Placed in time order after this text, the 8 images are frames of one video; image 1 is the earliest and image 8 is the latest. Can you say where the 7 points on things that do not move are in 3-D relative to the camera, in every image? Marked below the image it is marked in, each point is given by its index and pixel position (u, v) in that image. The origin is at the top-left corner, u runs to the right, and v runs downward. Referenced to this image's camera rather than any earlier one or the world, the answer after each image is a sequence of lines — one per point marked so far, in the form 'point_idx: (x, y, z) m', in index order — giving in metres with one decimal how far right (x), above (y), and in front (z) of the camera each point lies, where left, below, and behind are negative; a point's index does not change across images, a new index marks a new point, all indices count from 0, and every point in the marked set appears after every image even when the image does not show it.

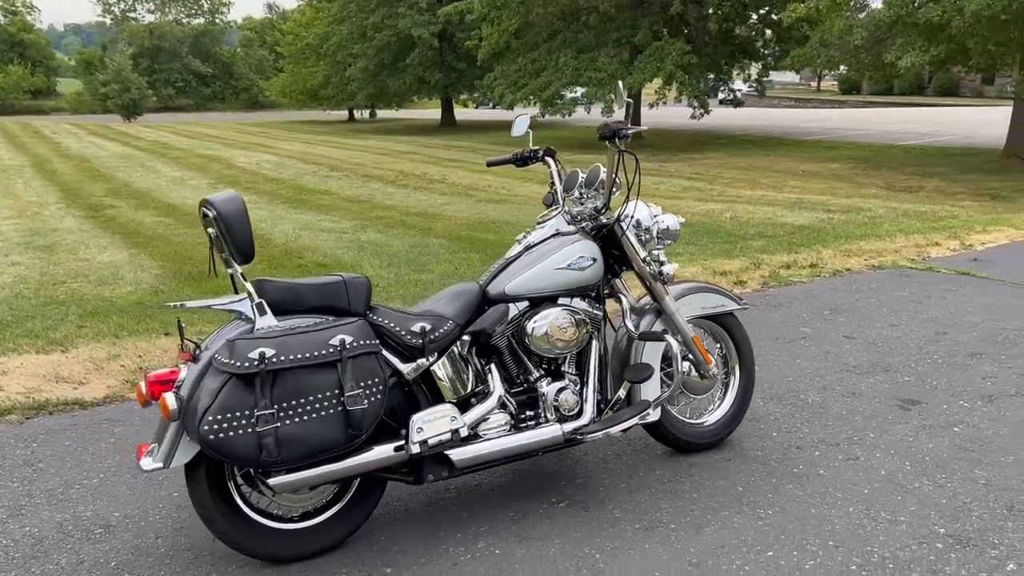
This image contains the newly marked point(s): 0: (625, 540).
0: (+0.4, -0.8, +2.9) m
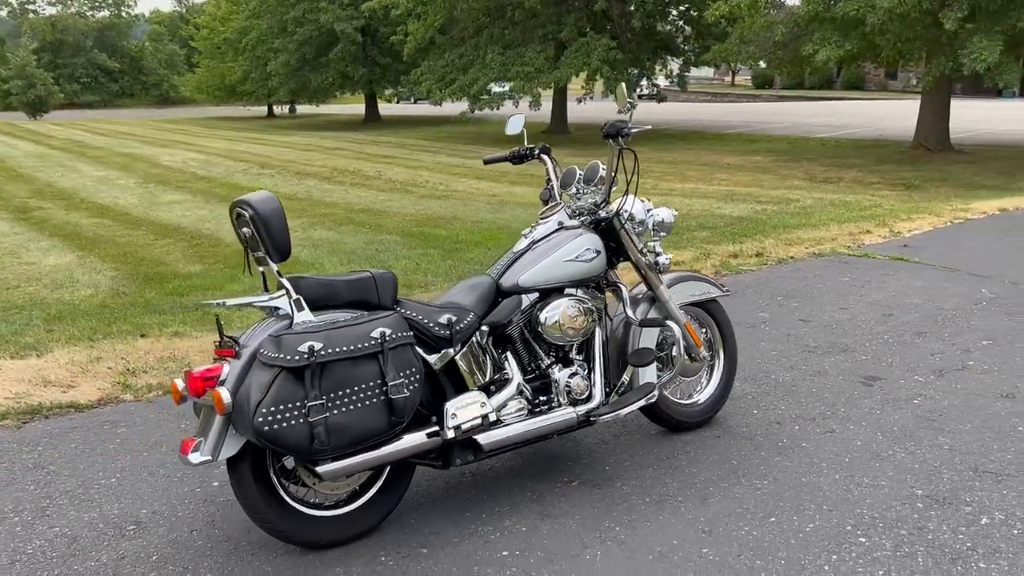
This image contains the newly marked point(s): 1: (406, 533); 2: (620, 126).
0: (+0.5, -0.8, +3.1) m
1: (-0.4, -0.8, +3.0) m
2: (+0.4, +0.6, +3.3) m
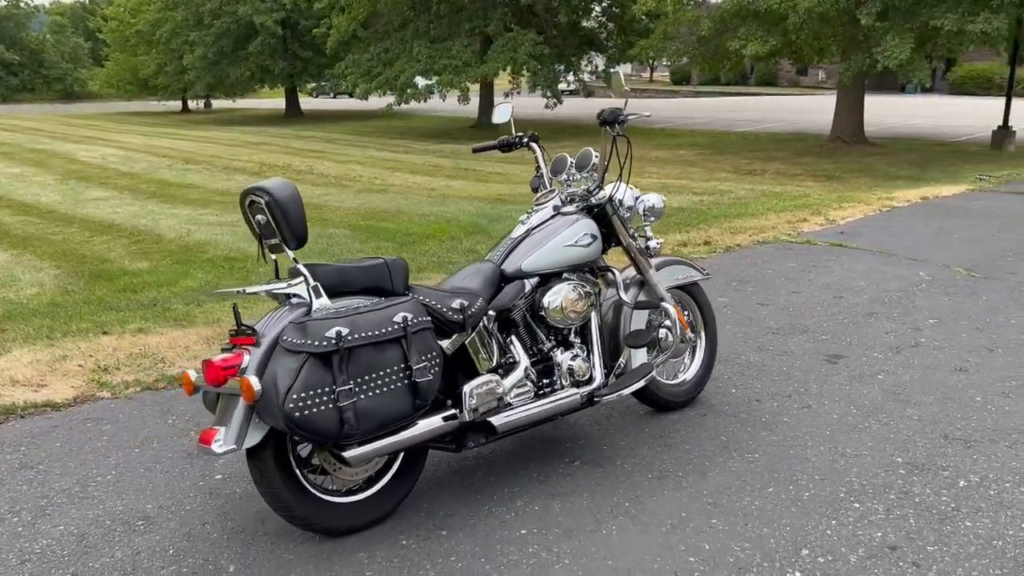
0: (+0.5, -0.7, +3.2) m
1: (-0.3, -0.8, +3.0) m
2: (+0.4, +0.7, +3.4) m
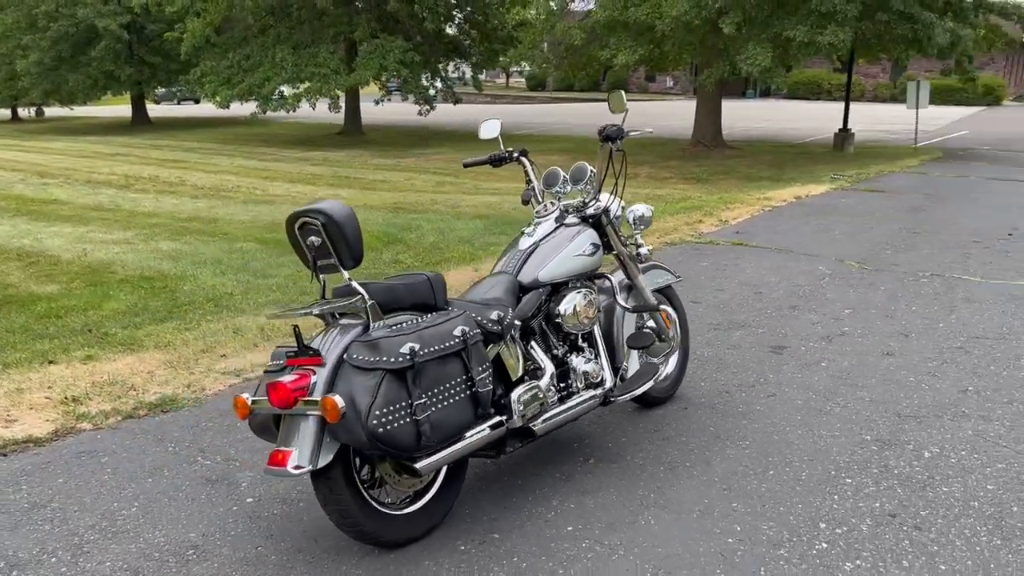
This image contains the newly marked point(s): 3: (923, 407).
0: (+0.6, -0.8, +3.4) m
1: (-0.2, -0.8, +3.1) m
2: (+0.4, +0.6, +3.6) m
3: (+2.0, -0.6, +4.3) m
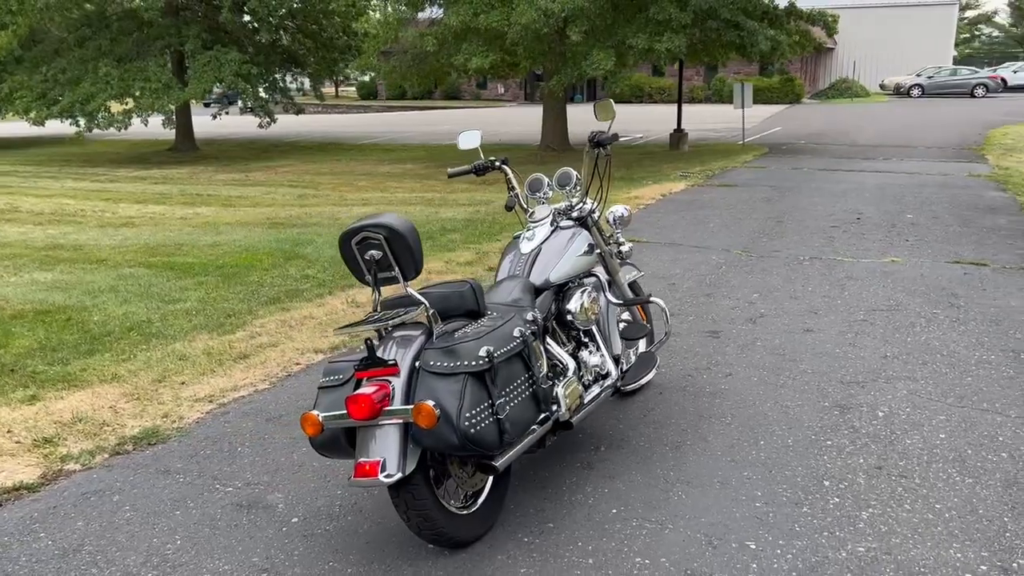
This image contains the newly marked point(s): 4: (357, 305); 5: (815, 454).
0: (+0.7, -0.7, +3.7) m
1: (0.0, -0.8, +3.2) m
2: (+0.4, +0.7, +3.8) m
3: (+1.9, -0.5, +4.8) m
4: (-1.1, -0.1, +6.5) m
5: (+1.3, -0.7, +3.8) m
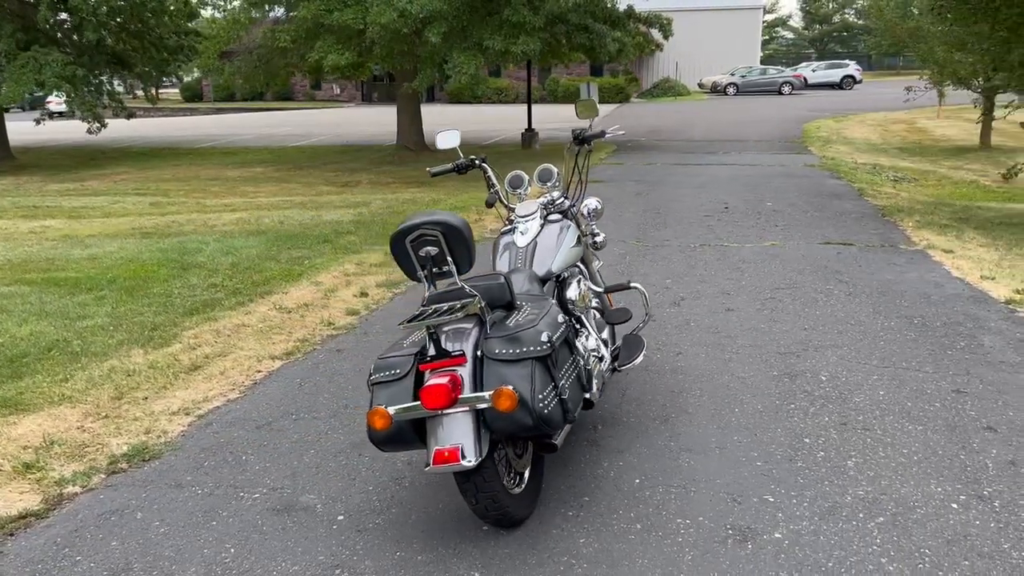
0: (+0.7, -0.7, +4.0) m
1: (+0.2, -0.8, +3.4) m
2: (+0.3, +0.7, +4.0) m
3: (+1.7, -0.3, +5.4) m
4: (-1.6, -0.2, +6.4) m
5: (+1.3, -0.6, +4.2) m
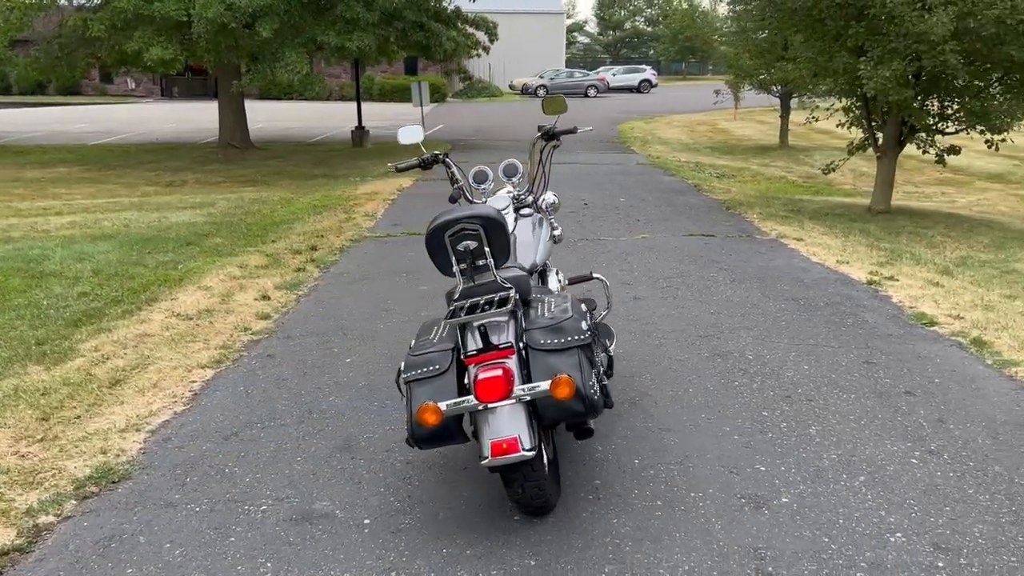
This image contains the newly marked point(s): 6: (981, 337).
0: (+0.6, -0.6, +4.2) m
1: (+0.2, -0.8, +3.5) m
2: (+0.2, +0.8, +4.1) m
3: (+1.3, -0.3, +5.7) m
4: (-2.2, -0.2, +6.0) m
5: (+1.2, -0.5, +4.5) m
6: (+3.0, -0.3, +5.5) m
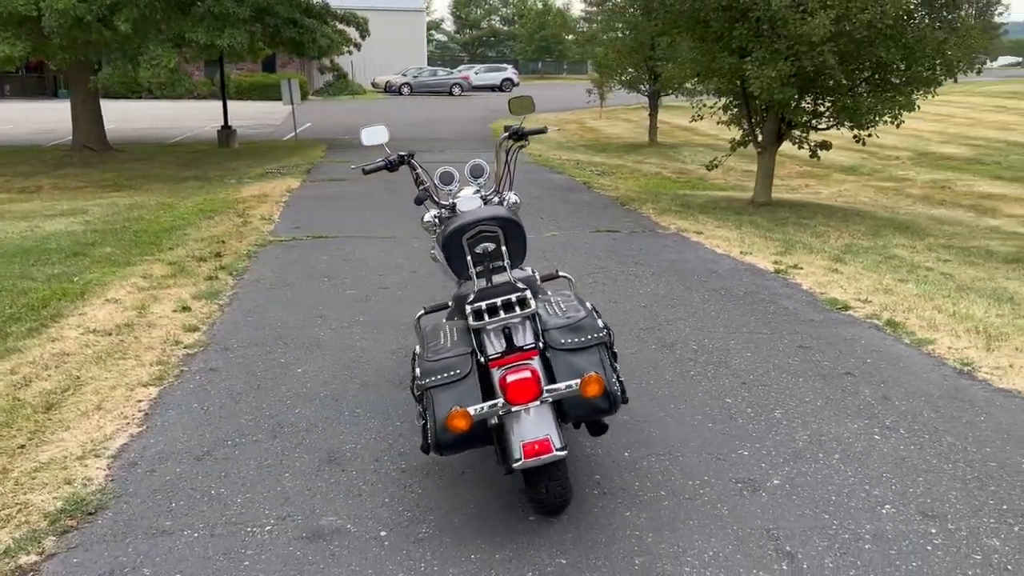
0: (+0.5, -0.6, +4.3) m
1: (+0.2, -0.8, +3.5) m
2: (0.0, +0.8, +4.2) m
3: (+0.9, -0.2, +5.9) m
4: (-2.6, -0.3, +5.6) m
5: (+1.0, -0.5, +4.7) m
6: (+2.6, -0.2, +6.0) m
